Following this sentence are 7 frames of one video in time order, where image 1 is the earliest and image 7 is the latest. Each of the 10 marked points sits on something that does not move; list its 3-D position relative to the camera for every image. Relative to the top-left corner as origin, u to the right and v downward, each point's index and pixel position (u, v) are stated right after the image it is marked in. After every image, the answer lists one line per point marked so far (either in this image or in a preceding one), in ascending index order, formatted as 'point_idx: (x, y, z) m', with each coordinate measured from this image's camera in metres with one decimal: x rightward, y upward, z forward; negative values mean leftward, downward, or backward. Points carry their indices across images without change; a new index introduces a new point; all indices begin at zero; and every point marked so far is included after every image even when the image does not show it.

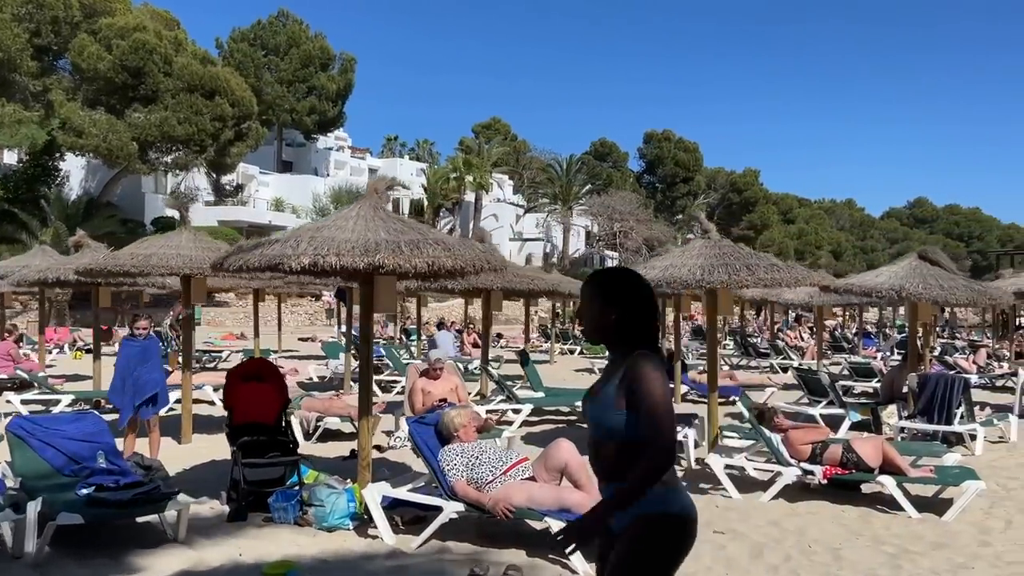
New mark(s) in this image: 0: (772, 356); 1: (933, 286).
0: (+5.2, -1.4, +17.0) m
1: (+4.2, 0.0, +8.4) m
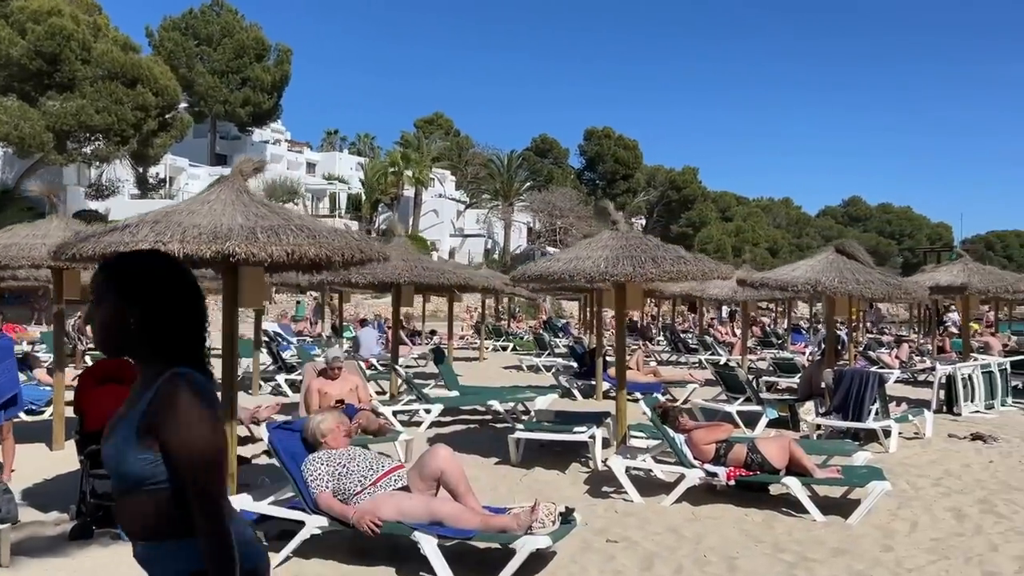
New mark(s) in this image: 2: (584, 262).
0: (+3.8, -1.3, +16.9) m
1: (+3.3, +0.1, +8.3) m
2: (+0.5, +0.2, +6.5) m
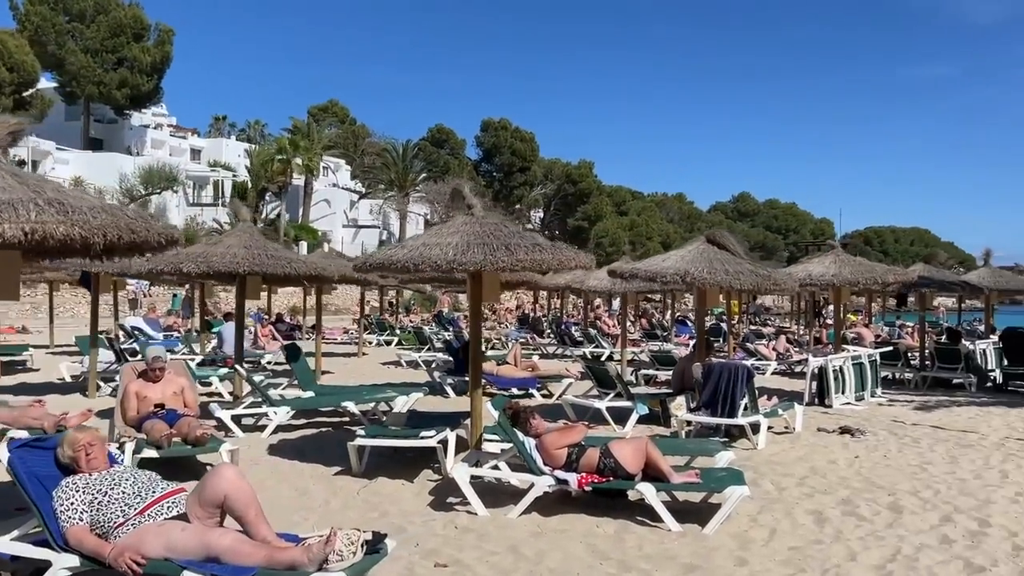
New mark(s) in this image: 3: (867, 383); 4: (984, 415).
0: (+1.4, -1.1, +16.6) m
1: (+1.9, +0.2, +8.0) m
2: (-0.6, +0.3, +5.9) m
3: (+4.7, -1.2, +11.2) m
4: (+5.4, -1.5, +9.7) m
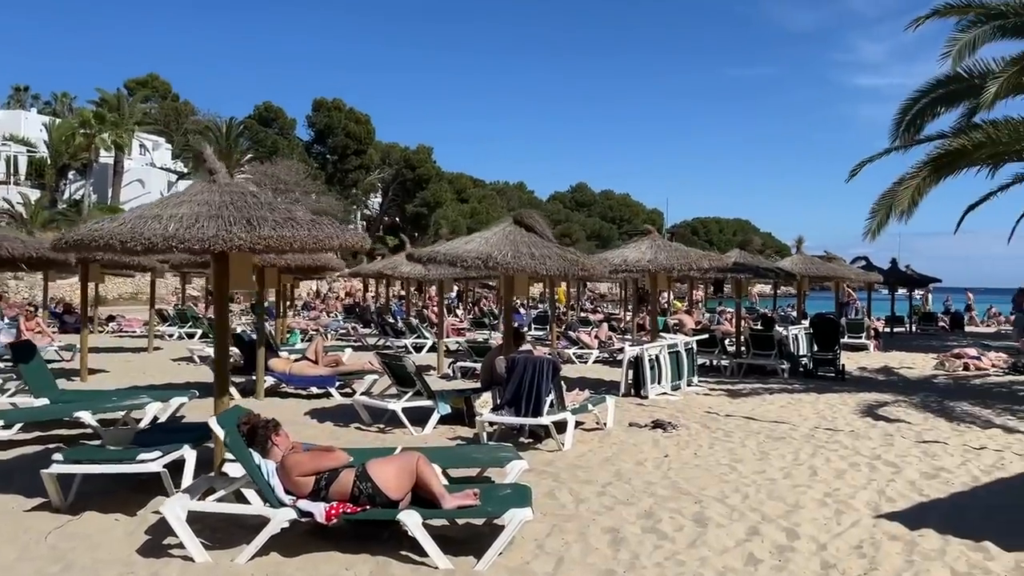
0: (-2.0, -0.9, +15.6) m
1: (+0.1, +0.3, +7.2) m
2: (-2.0, +0.4, +4.7) m
3: (+2.2, -1.1, +10.9) m
4: (+3.2, -1.3, +9.6) m
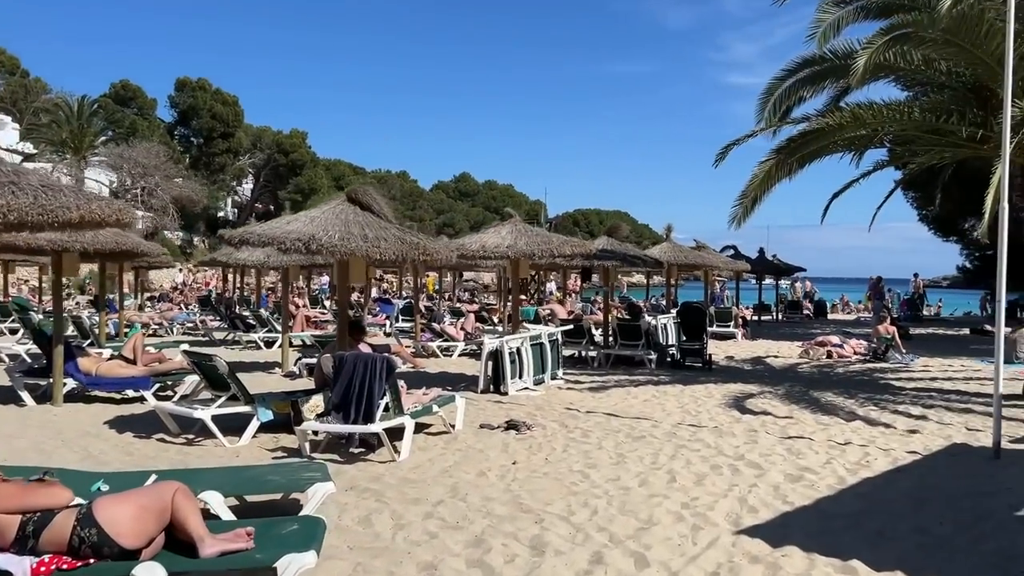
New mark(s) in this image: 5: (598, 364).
0: (-4.4, -0.7, +14.3) m
1: (-1.2, +0.4, +6.3) m
2: (-2.9, +0.4, +3.5) m
3: (+0.4, -0.9, +10.2) m
4: (+1.6, -1.2, +9.1) m
5: (+1.2, -1.1, +12.2) m
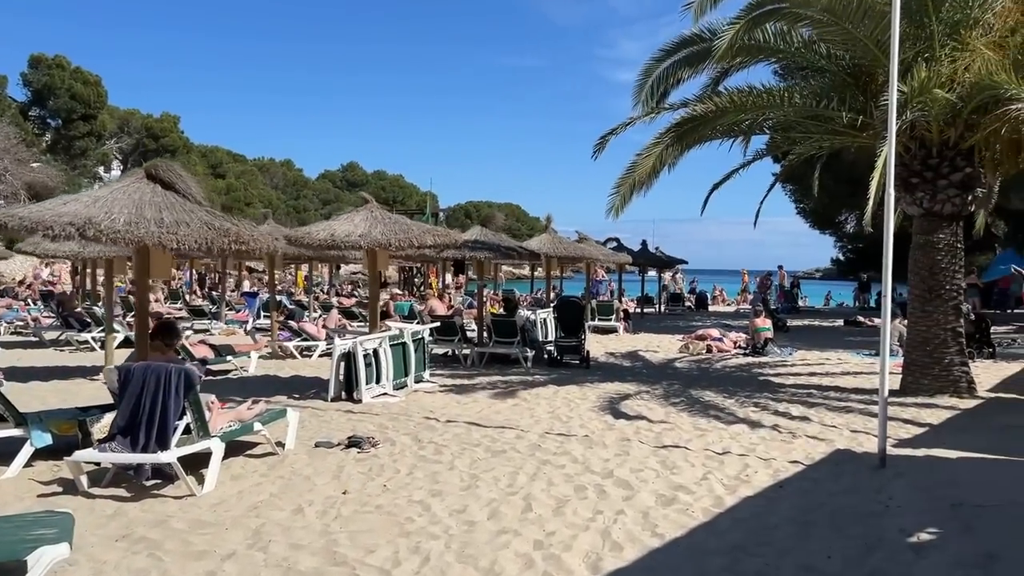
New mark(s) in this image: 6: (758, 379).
0: (-6.4, -0.6, +12.8) m
1: (-2.2, +0.4, +5.2) m
2: (-3.6, +0.4, +2.2) m
3: (-1.1, -0.9, +9.3) m
4: (+0.2, -1.1, +8.3) m
5: (-0.6, -1.0, +11.3) m
6: (+3.1, -1.1, +10.5) m
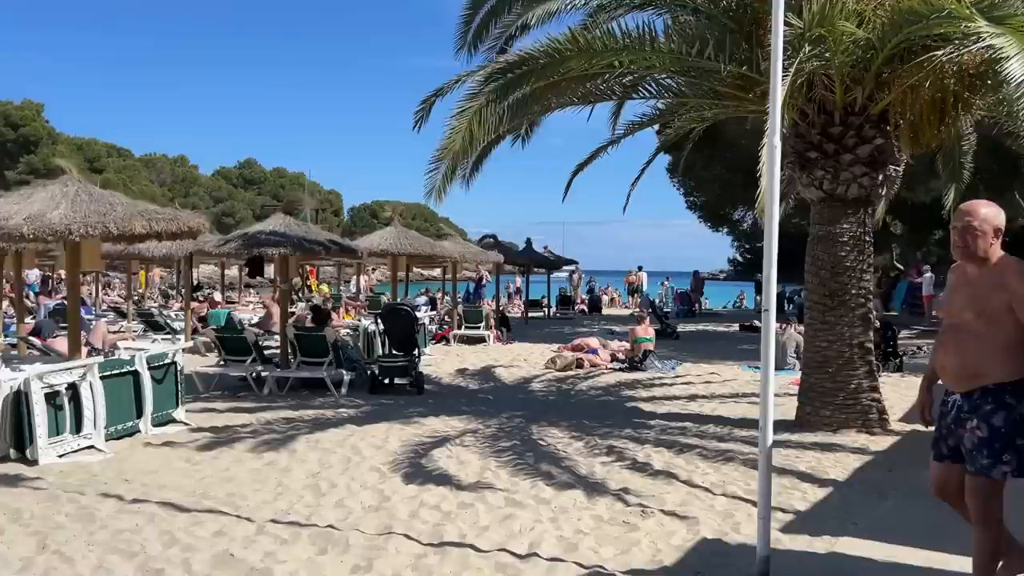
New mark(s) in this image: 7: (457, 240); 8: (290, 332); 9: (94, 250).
0: (-8.5, -0.7, +9.7) m
1: (-3.6, +0.4, +2.6) m
2: (-4.6, +0.4, -0.5) m
3: (-2.9, -0.9, +6.7) m
4: (-1.5, -1.2, +5.9) m
5: (-2.5, -1.1, +8.8) m
6: (+1.1, -1.2, +8.4) m
7: (-1.1, +0.9, +15.9) m
8: (-2.4, -0.5, +9.5) m
9: (-3.1, +0.3, +6.4) m
